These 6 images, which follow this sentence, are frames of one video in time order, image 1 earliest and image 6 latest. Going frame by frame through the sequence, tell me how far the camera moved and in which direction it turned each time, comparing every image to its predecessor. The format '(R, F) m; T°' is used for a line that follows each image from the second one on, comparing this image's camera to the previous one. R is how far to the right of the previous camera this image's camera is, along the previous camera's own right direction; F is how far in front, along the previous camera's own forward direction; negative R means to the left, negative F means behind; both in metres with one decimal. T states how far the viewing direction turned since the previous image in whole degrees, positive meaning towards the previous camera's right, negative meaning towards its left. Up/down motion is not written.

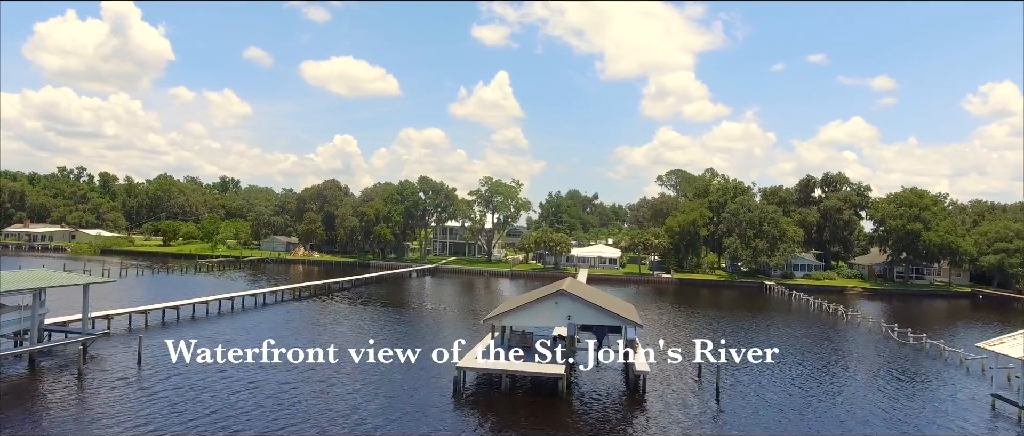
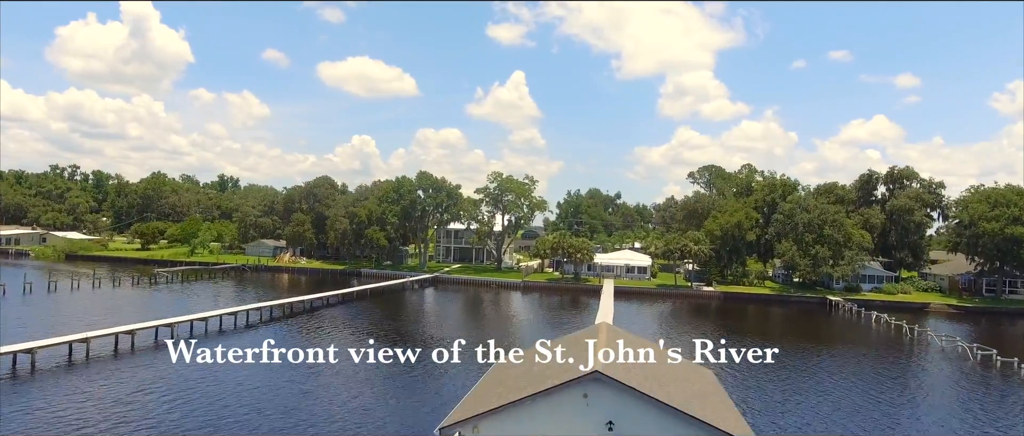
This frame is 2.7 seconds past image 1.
(+0.5, +11.1) m; -2°
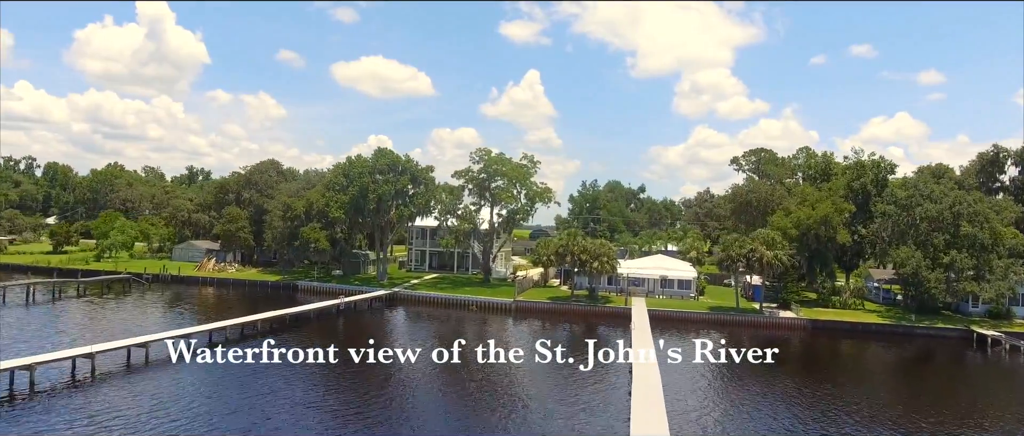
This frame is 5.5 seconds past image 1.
(+2.2, +19.4) m; -2°
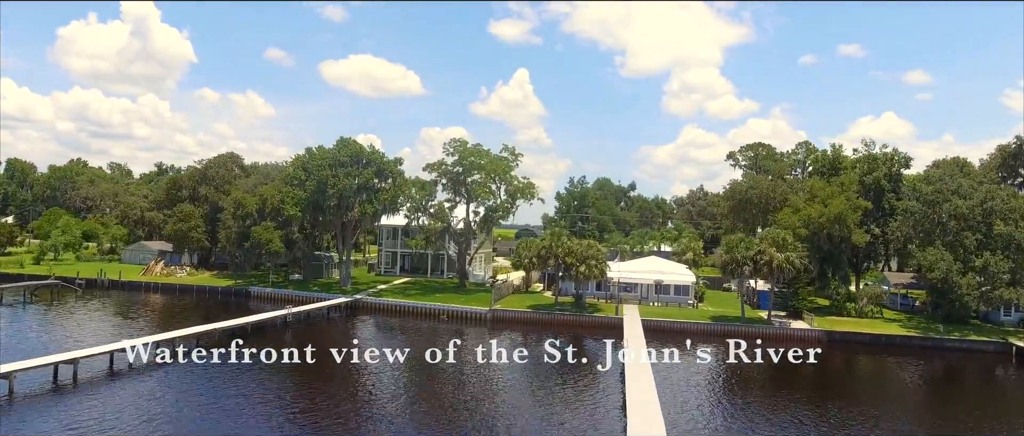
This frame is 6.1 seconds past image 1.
(+1.1, +5.3) m; +1°
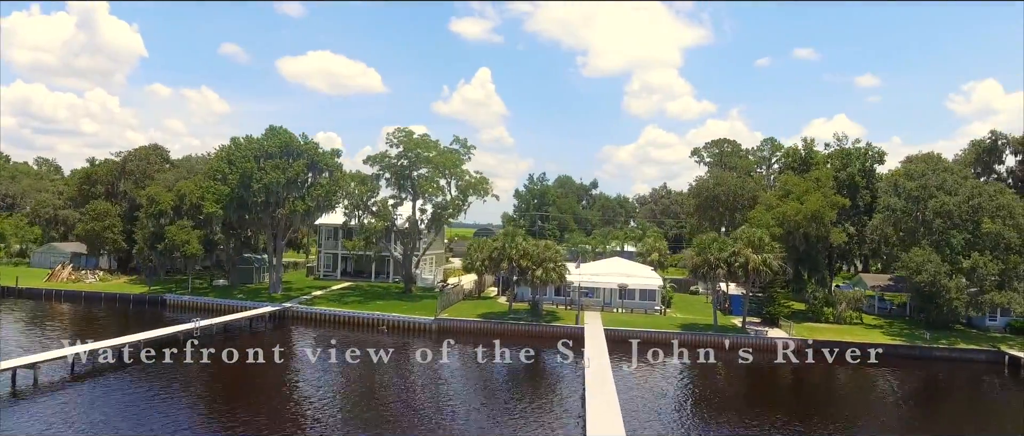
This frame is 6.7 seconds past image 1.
(+1.0, +4.3) m; +3°
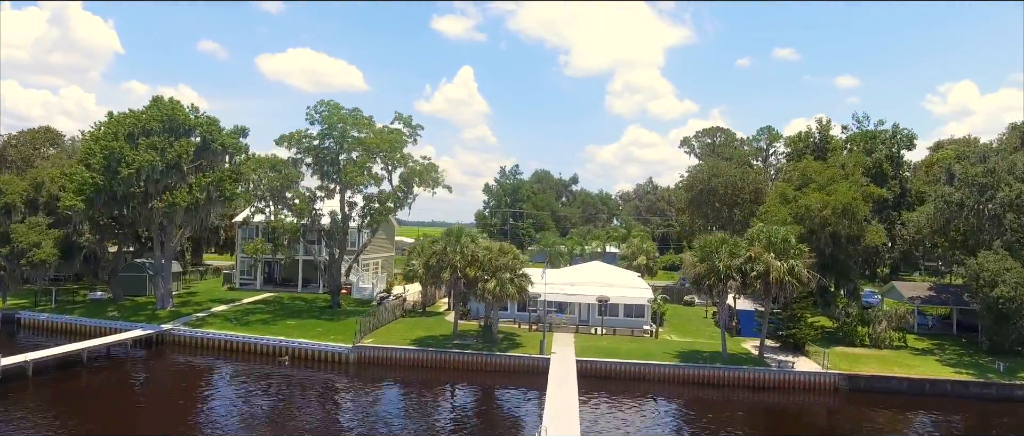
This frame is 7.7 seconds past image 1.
(+1.9, +8.5) m; +2°
